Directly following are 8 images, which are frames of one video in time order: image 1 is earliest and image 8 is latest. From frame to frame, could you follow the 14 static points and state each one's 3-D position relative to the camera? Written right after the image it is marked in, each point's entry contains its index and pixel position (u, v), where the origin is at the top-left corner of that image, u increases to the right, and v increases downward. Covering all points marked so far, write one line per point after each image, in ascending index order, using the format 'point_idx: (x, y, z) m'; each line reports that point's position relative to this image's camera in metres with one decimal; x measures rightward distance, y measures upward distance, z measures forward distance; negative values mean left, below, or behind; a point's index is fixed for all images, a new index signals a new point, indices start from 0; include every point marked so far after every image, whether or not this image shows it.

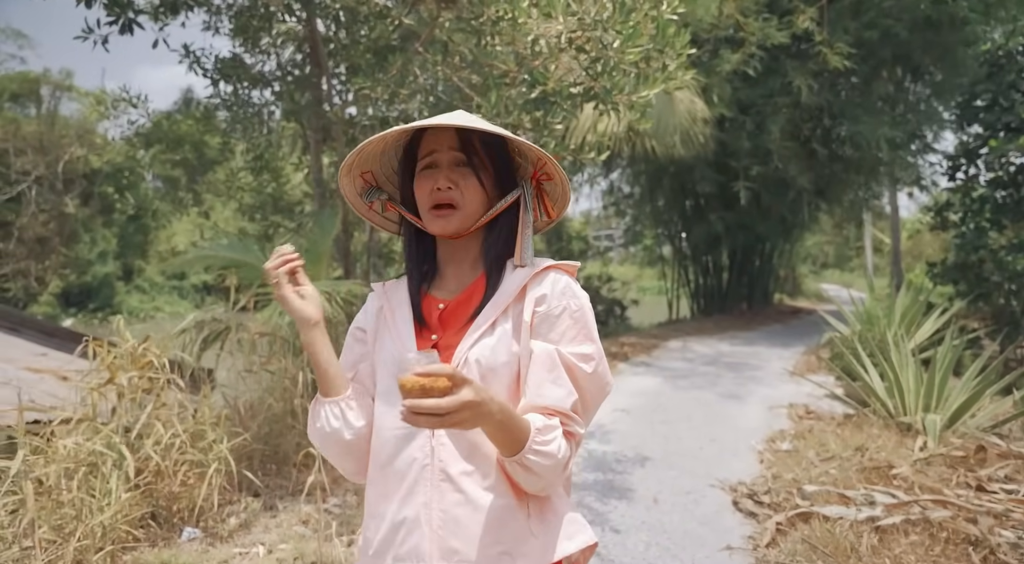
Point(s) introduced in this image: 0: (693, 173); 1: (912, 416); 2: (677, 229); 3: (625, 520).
0: (+2.7, +1.6, +10.2) m
1: (+2.7, -0.9, +4.7) m
2: (+2.8, +0.9, +11.5) m
3: (+0.5, -1.1, +3.2) m
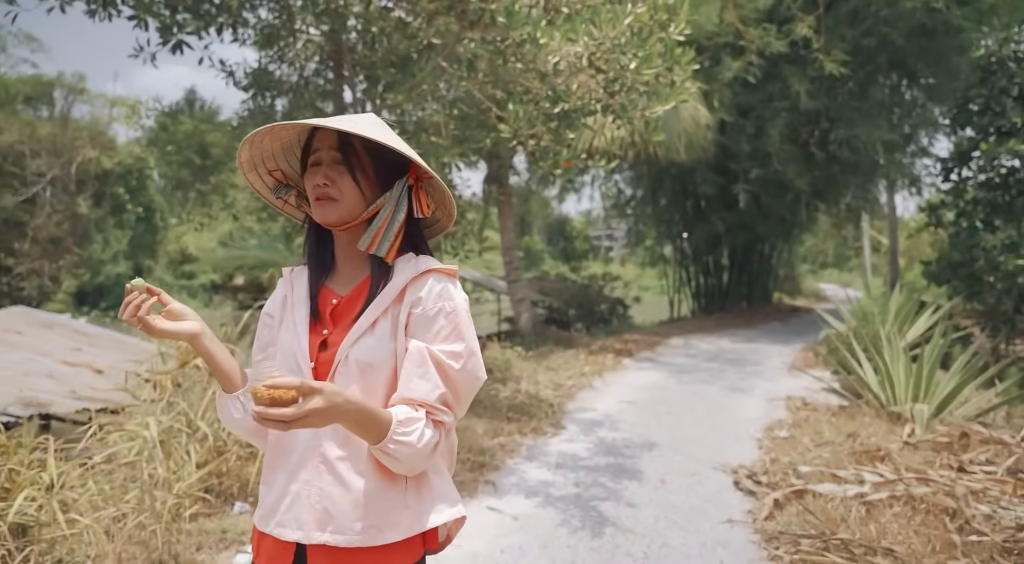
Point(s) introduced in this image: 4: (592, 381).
0: (+2.8, +1.6, +10.5) m
1: (+2.8, -0.9, +5.0) m
2: (+2.9, +0.9, +11.8) m
3: (+0.6, -1.1, +3.5) m
4: (+0.8, -0.9, +6.6) m
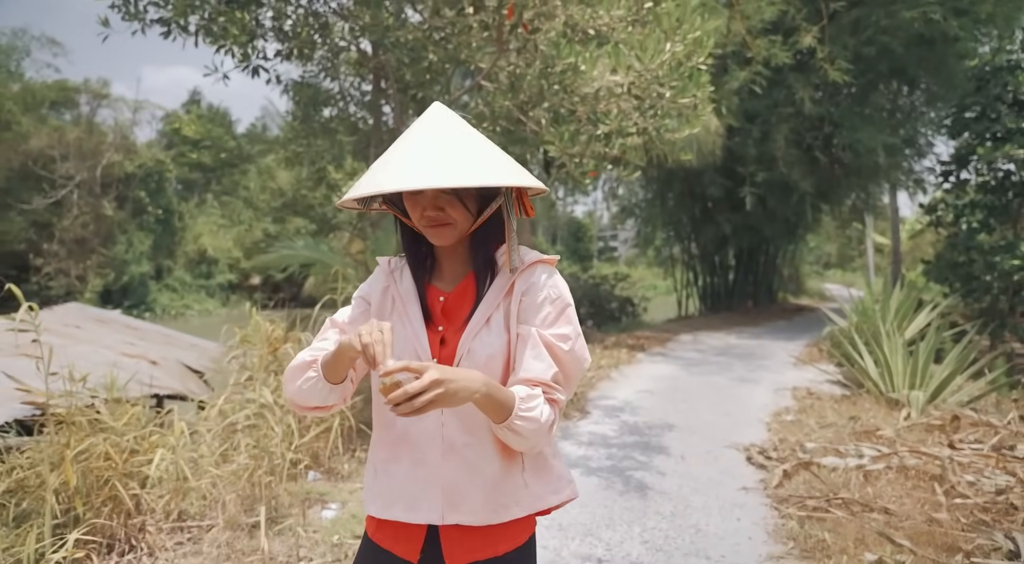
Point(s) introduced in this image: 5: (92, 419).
0: (+3.0, +1.7, +10.9) m
1: (+3.1, -0.9, +5.4) m
2: (+3.1, +0.9, +12.2) m
3: (+0.9, -1.1, +3.9) m
4: (+1.0, -0.9, +7.0) m
5: (-1.6, -0.5, +2.7) m
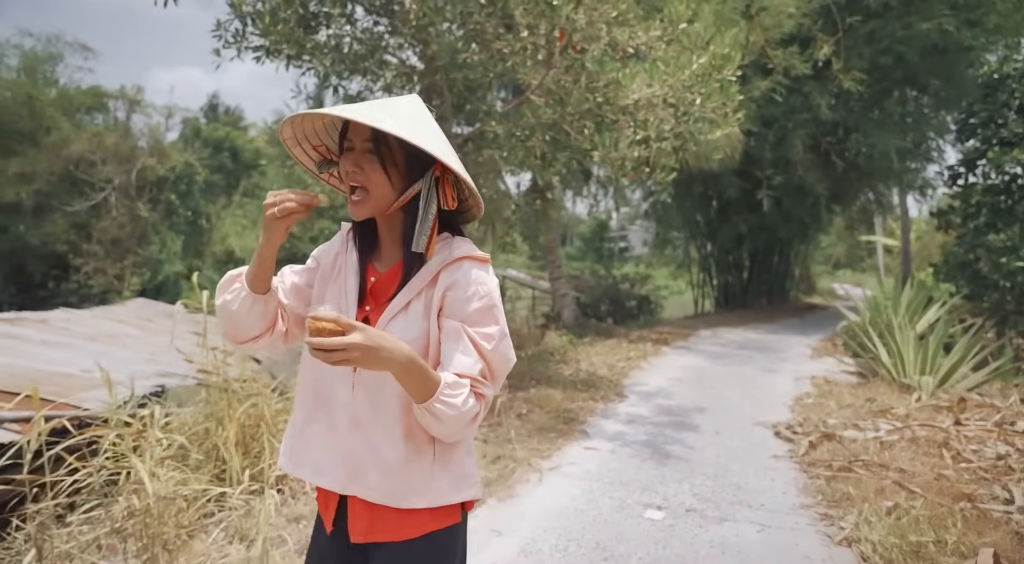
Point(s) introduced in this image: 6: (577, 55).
0: (+3.5, +1.7, +11.4) m
1: (+3.4, -0.8, +5.9) m
2: (+3.6, +1.0, +12.7) m
3: (+1.2, -1.0, +4.4) m
4: (+1.4, -0.9, +7.5) m
5: (-1.3, -0.5, +3.2) m
6: (+0.5, +1.5, +4.7) m
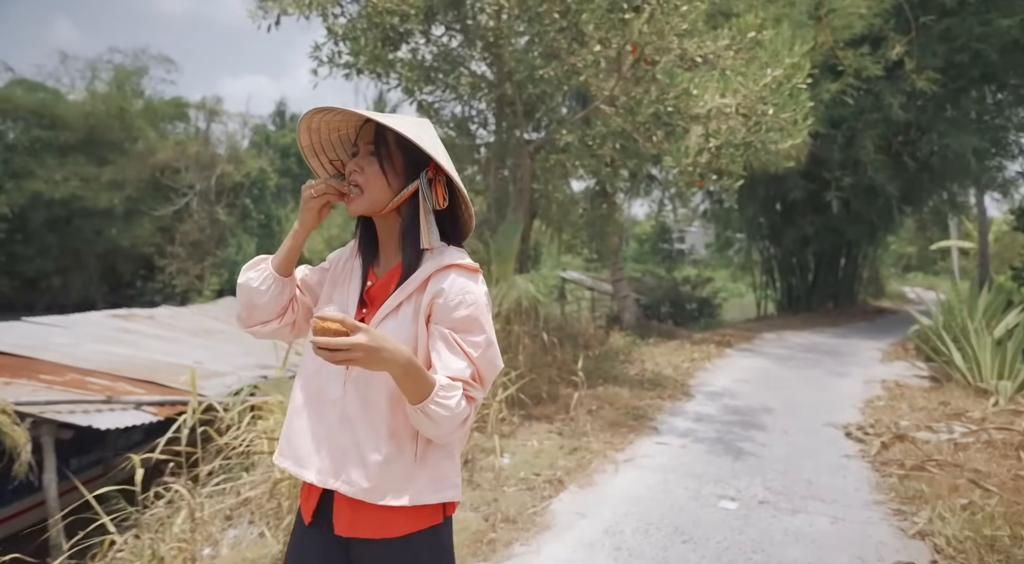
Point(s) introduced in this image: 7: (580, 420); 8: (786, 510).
0: (+4.5, +1.6, +11.3) m
1: (+4.0, -0.9, +5.8) m
2: (+4.7, +0.9, +12.6) m
3: (+1.7, -1.0, +4.5) m
4: (+2.1, -0.9, +7.6) m
5: (-0.9, -0.5, +3.5) m
6: (+1.0, +1.5, +4.9) m
7: (+0.4, -0.9, +4.6) m
8: (+1.3, -1.0, +3.2) m
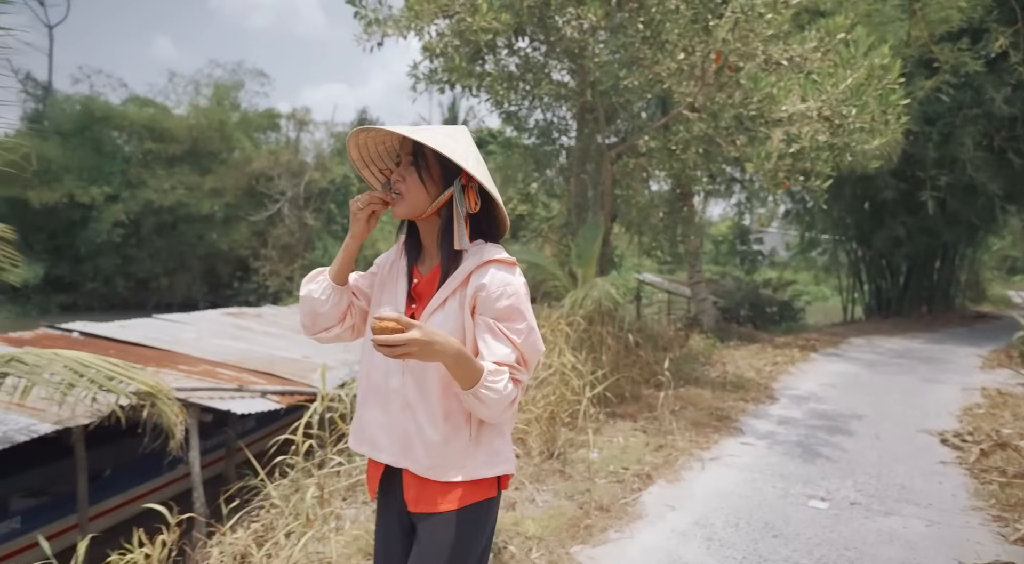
0: (+5.8, +1.6, +10.9) m
1: (+4.7, -0.9, +5.5) m
2: (+6.1, +0.8, +12.2) m
3: (+2.3, -1.1, +4.5) m
4: (+3.0, -0.9, +7.5) m
5: (-0.4, -0.5, +3.7) m
6: (+1.6, +1.5, +4.9) m
7: (+1.0, -0.9, +4.7) m
8: (+1.7, -1.1, +3.2) m
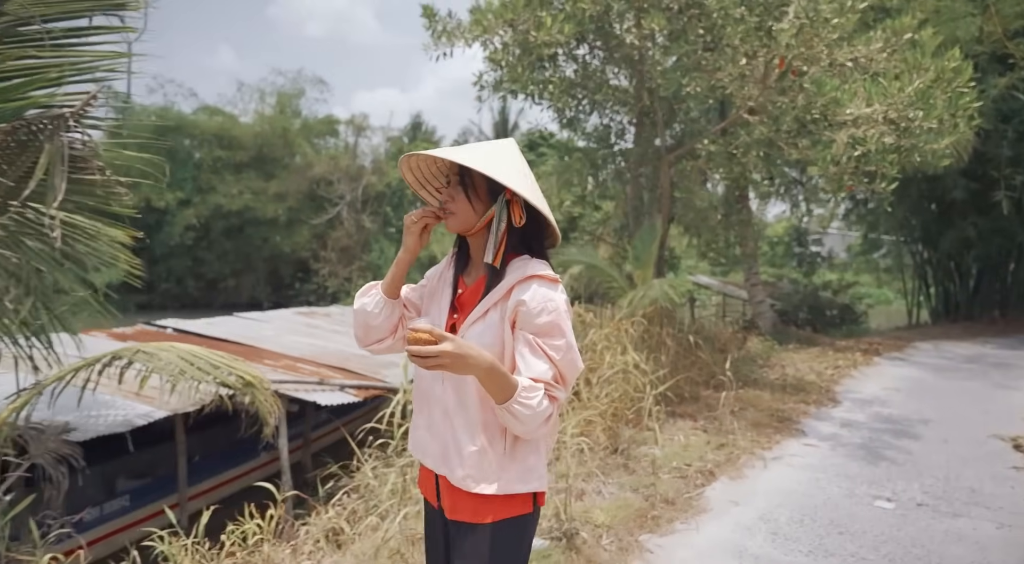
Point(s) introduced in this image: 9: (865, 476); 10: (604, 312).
0: (+6.7, +1.6, +10.6) m
1: (+5.2, -0.9, +5.3) m
2: (+7.1, +0.8, +11.9) m
3: (+2.7, -1.1, +4.4) m
4: (+3.7, -1.0, +7.4) m
5: (0.0, -0.5, +3.9) m
6: (+2.1, +1.5, +4.9) m
7: (+1.4, -0.9, +4.7) m
8: (+2.0, -1.1, +3.2) m
9: (+1.9, -1.0, +3.7) m
10: (+0.7, -0.2, +5.4) m
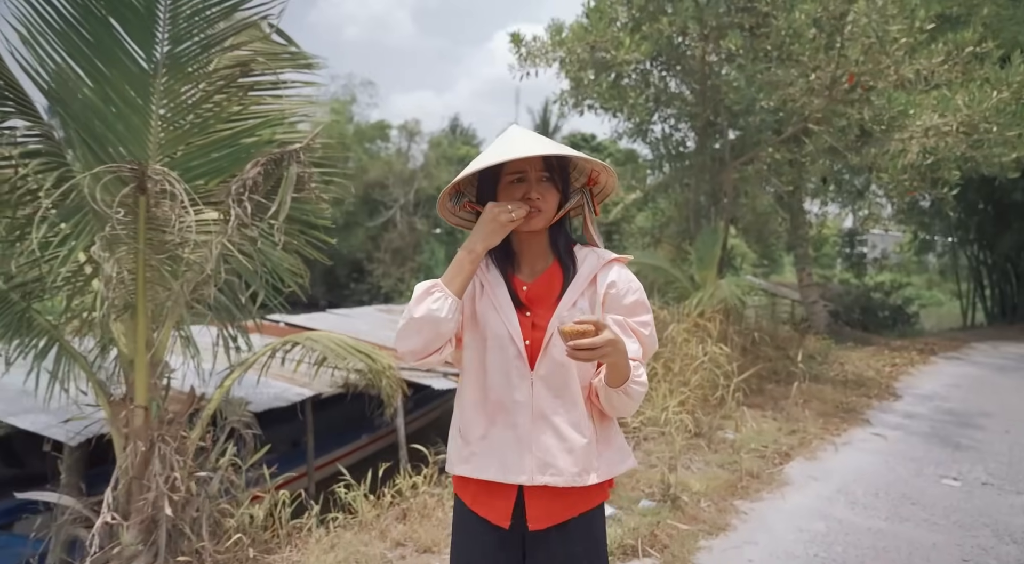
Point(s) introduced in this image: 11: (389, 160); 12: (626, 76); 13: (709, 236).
0: (+7.6, +1.5, +10.6) m
1: (+5.8, -0.9, +5.4) m
2: (+8.1, +0.8, +11.9) m
3: (+3.2, -1.1, +4.7) m
4: (+4.4, -1.0, +7.6) m
5: (+0.5, -0.5, +4.3) m
6: (+2.7, +1.5, +5.2) m
7: (+2.0, -0.9, +5.0) m
8: (+2.5, -1.1, +3.5) m
9: (+2.4, -1.0, +4.0) m
10: (+1.4, -0.2, +5.8) m
11: (-3.3, +3.3, +18.6) m
12: (+1.1, +1.8, +6.0) m
13: (+1.8, +0.4, +6.0) m
